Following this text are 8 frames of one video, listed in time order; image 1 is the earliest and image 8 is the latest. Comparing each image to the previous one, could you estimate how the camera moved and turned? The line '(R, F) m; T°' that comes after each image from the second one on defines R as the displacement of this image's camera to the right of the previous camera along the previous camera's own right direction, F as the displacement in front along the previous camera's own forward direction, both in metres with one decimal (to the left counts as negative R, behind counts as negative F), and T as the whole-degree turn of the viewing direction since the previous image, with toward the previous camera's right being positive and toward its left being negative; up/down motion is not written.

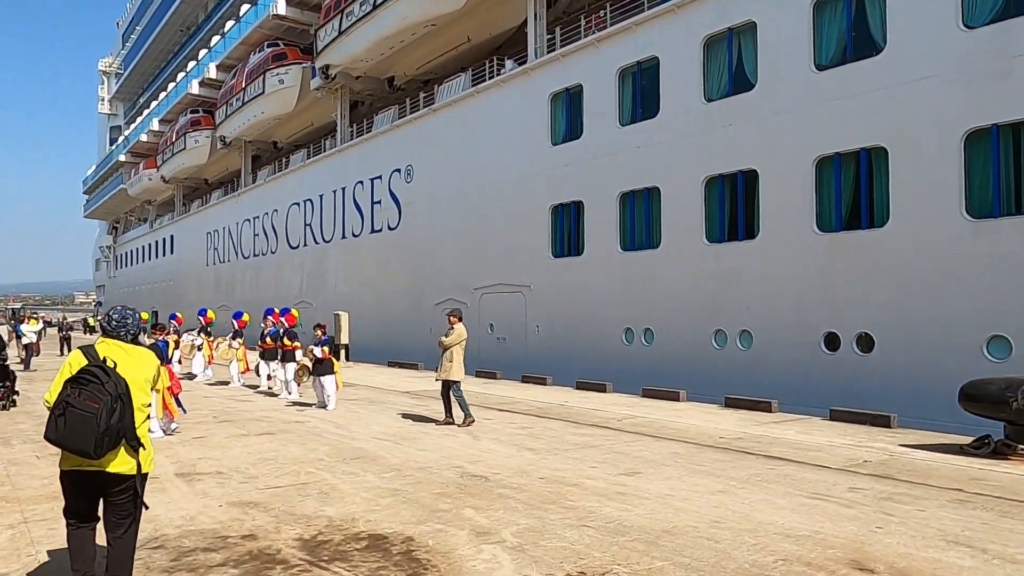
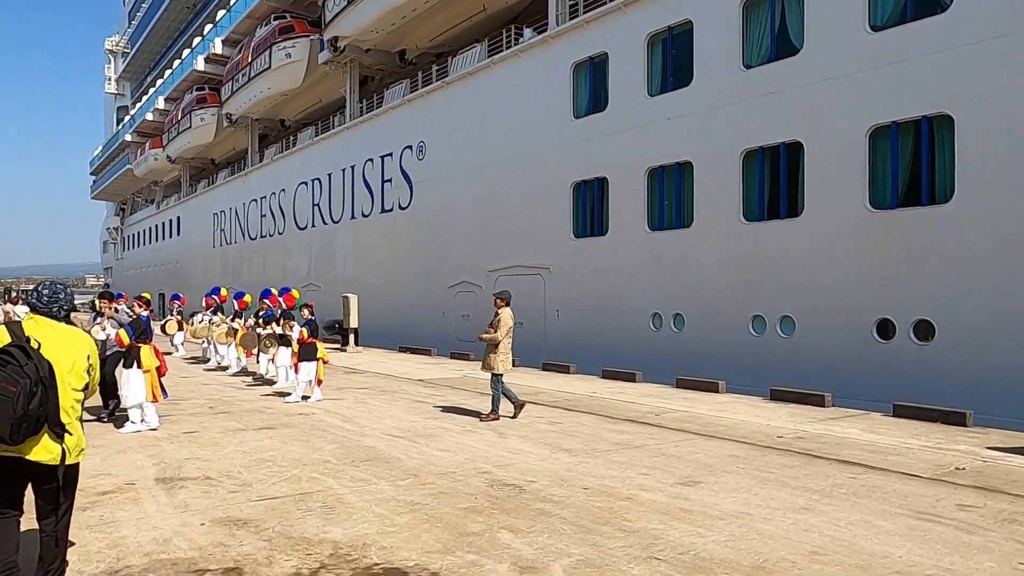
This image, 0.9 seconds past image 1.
(-0.2, +1.0) m; -1°
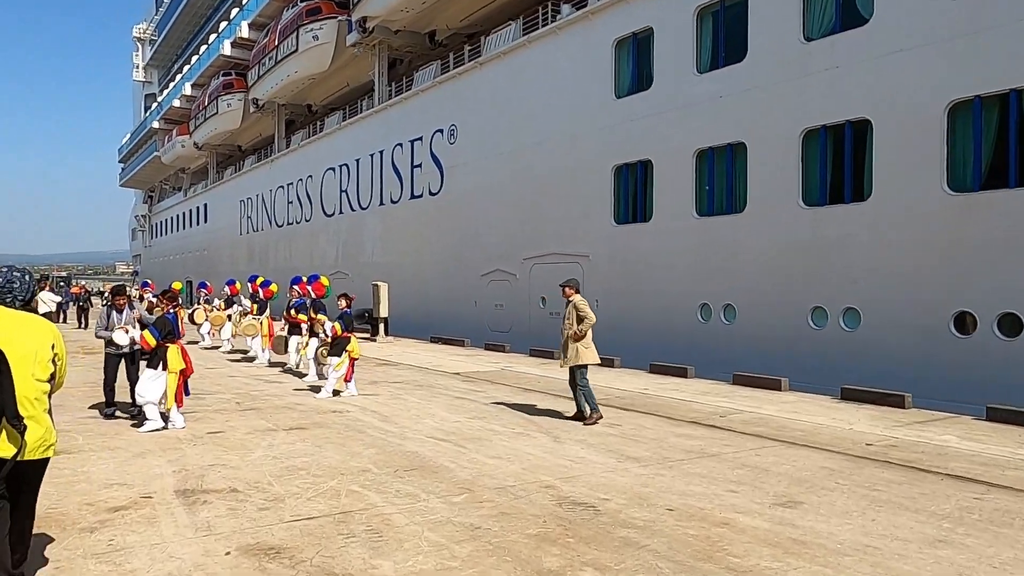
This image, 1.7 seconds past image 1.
(-0.3, +0.7) m; -2°
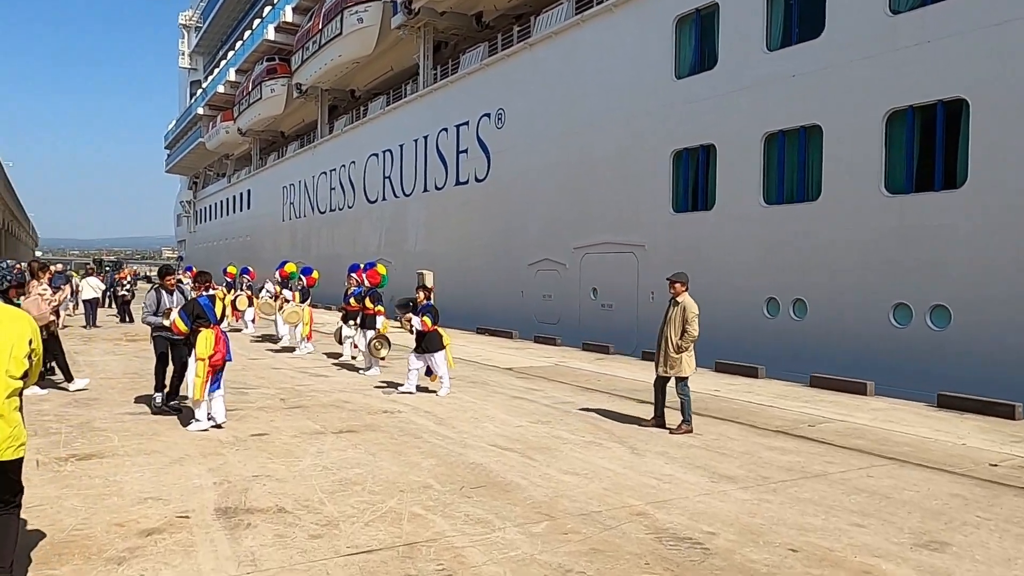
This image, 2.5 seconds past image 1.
(-0.3, +0.7) m; -3°
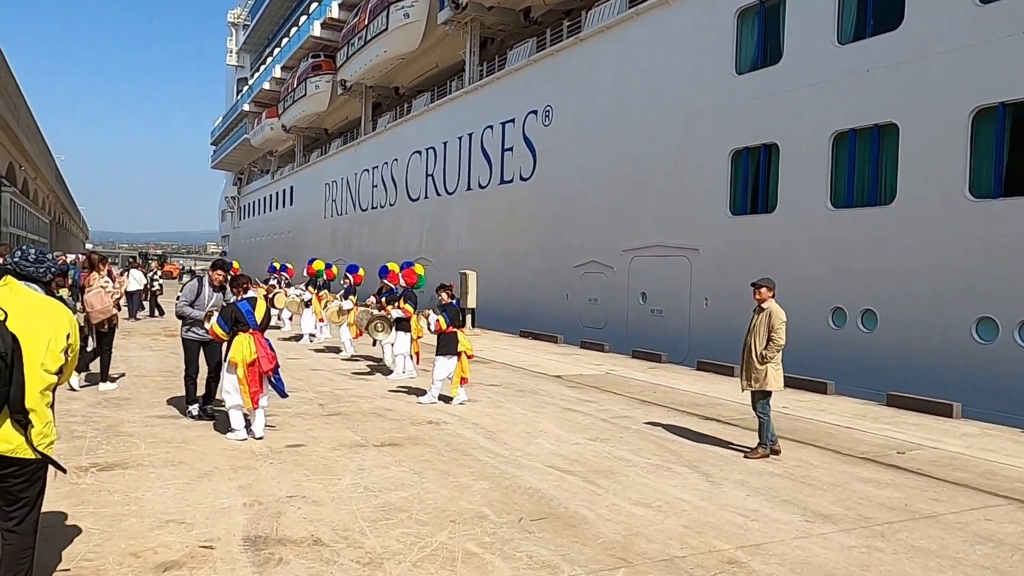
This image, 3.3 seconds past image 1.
(-0.2, +0.6) m; -3°
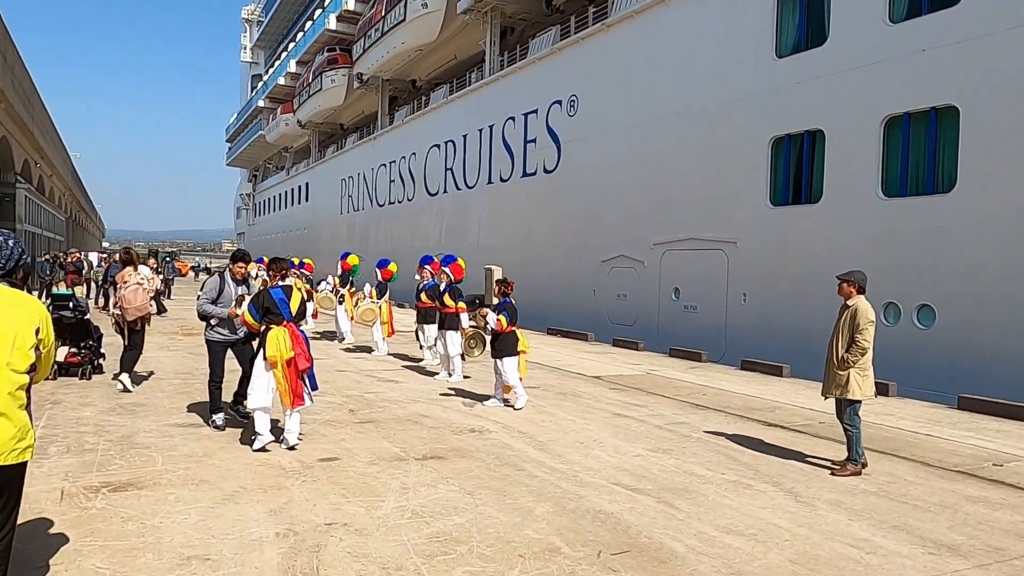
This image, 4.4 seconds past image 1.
(-0.3, +0.6) m; -1°
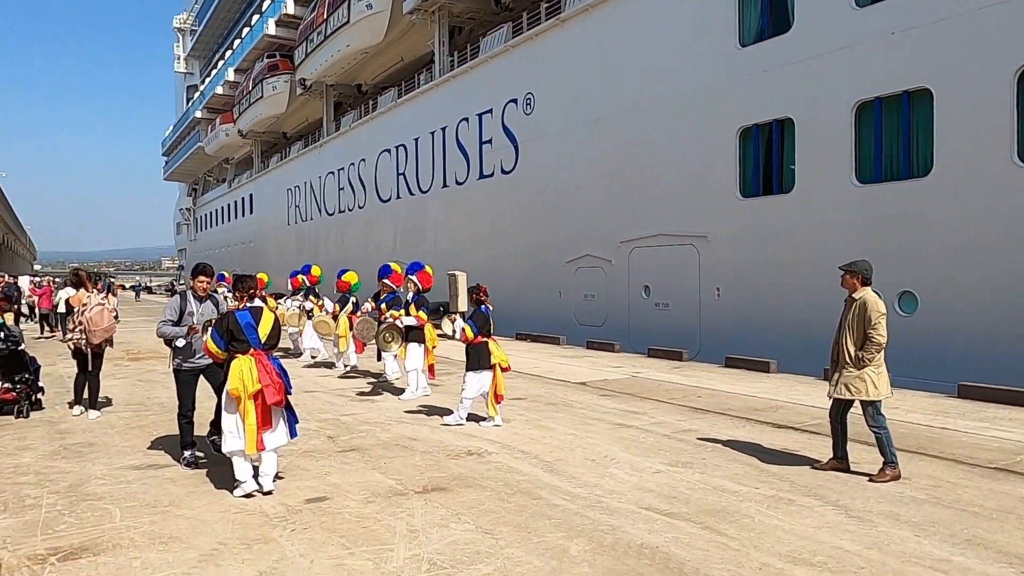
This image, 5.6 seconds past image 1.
(-0.3, +0.6) m; +4°
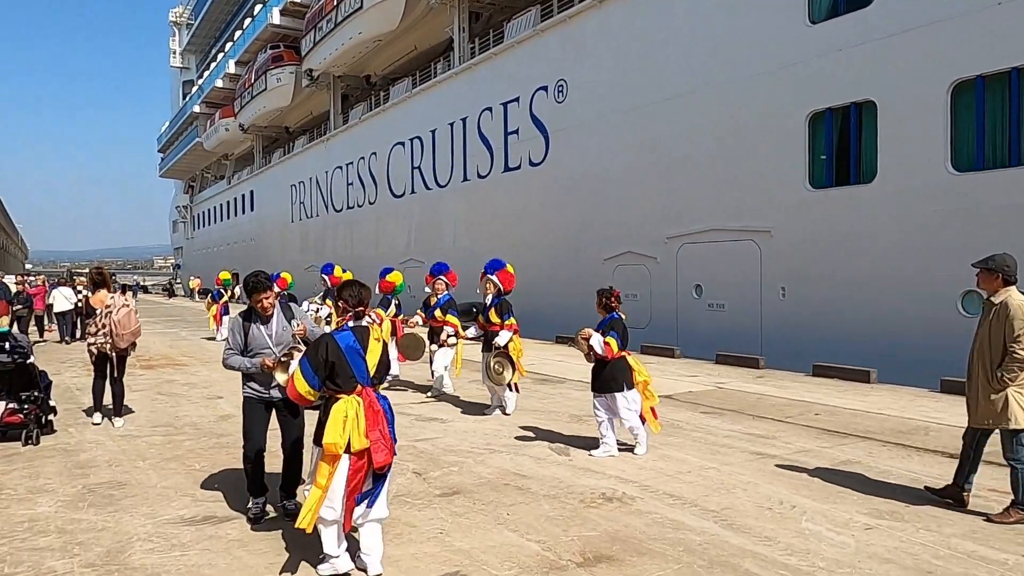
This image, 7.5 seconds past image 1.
(-0.9, +1.1) m; 0°
